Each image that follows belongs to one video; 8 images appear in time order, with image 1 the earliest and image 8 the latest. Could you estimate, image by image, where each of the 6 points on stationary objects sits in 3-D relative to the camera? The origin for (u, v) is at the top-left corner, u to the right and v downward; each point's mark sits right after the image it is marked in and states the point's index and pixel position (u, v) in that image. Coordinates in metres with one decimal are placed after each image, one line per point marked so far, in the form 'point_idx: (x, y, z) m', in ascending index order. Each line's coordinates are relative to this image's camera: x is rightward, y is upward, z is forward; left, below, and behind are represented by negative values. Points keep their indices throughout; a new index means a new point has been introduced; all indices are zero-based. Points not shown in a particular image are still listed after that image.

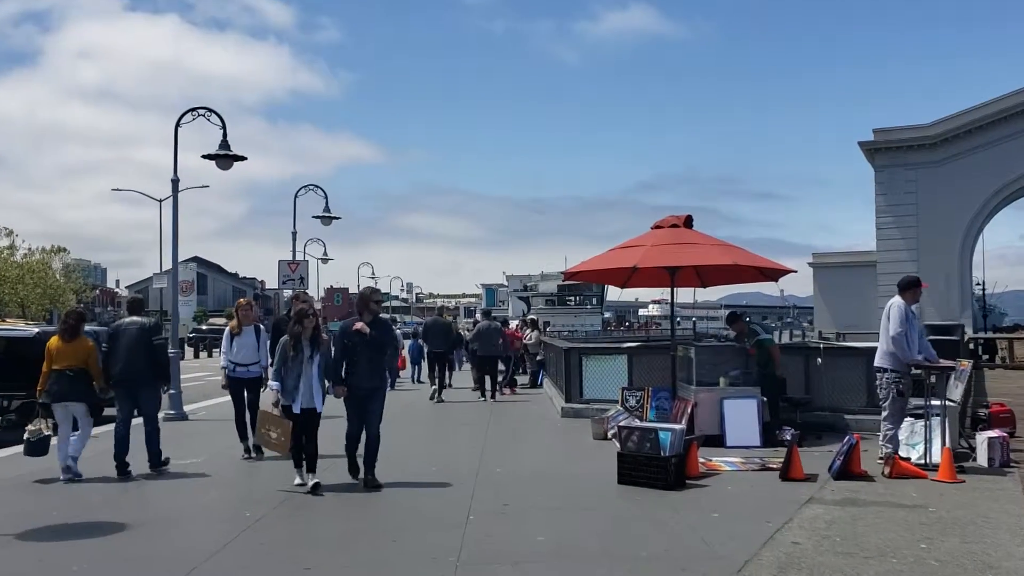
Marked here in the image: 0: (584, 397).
0: (+1.2, -1.8, +15.1) m
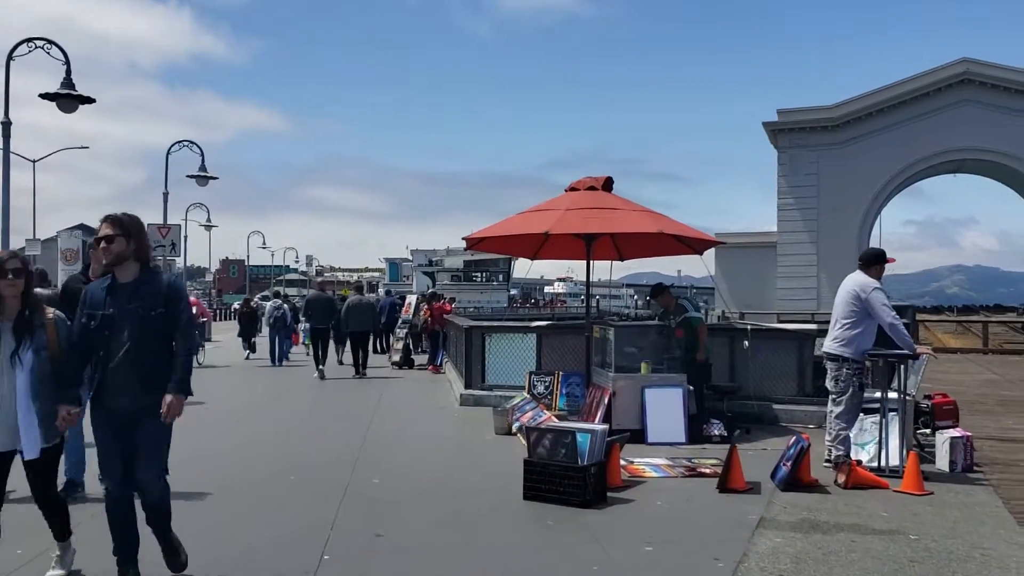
0: (-0.4, -1.4, +13.4) m
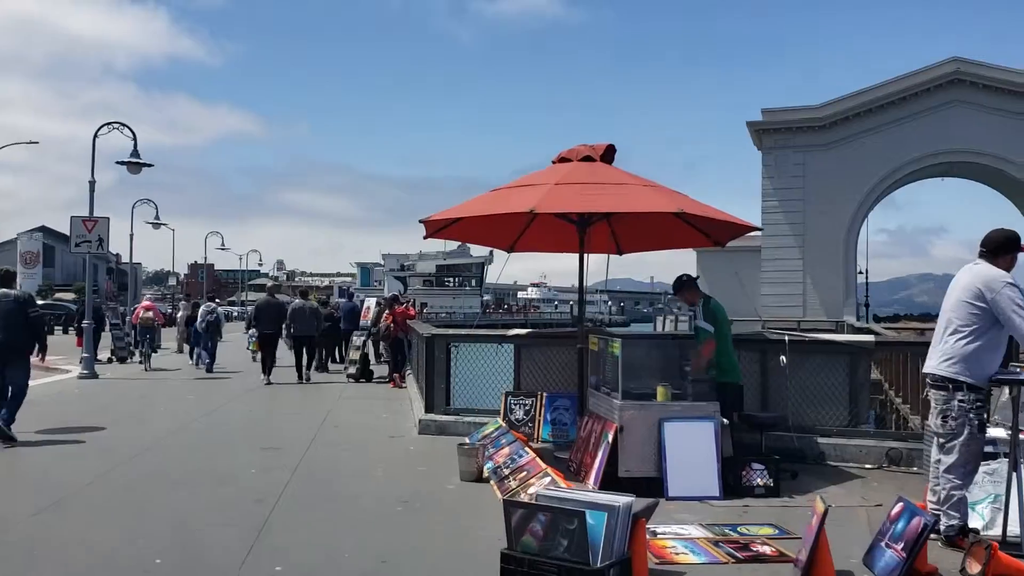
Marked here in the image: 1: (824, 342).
0: (-0.7, -1.4, +10.8) m
1: (+3.2, -0.6, +9.4) m
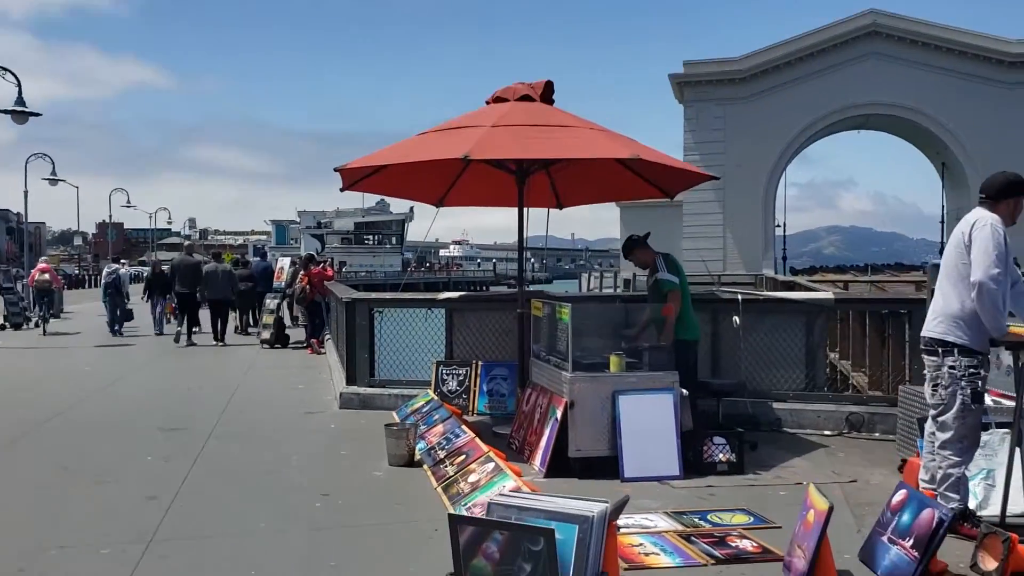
0: (-1.4, -0.9, +9.8) m
1: (+2.5, -0.1, +8.7) m
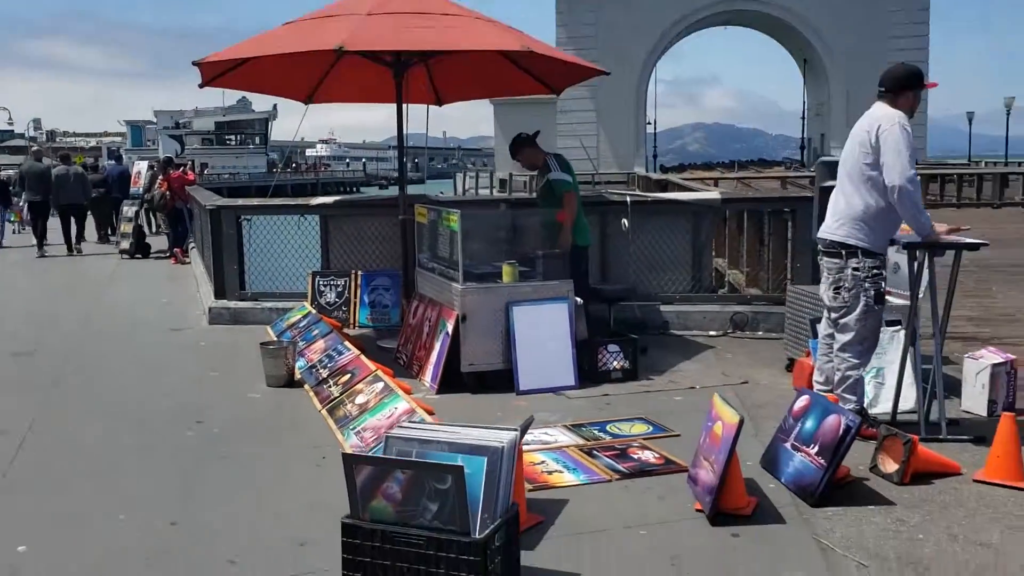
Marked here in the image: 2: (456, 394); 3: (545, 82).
0: (-2.6, 0.0, +9.2) m
1: (+1.4, +0.8, +8.6) m
2: (-0.4, -0.7, +6.4) m
3: (+0.3, +1.8, +8.2) m
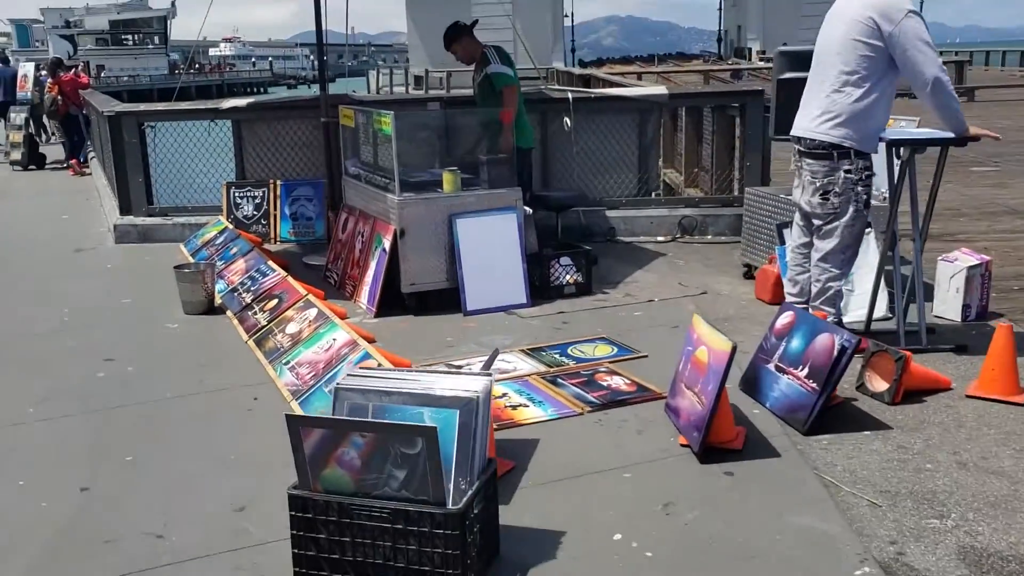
0: (-3.2, +0.7, +8.4) m
1: (+0.9, +1.6, +8.0) m
2: (-0.7, -0.2, +5.8) m
3: (-0.3, +2.6, +7.4) m
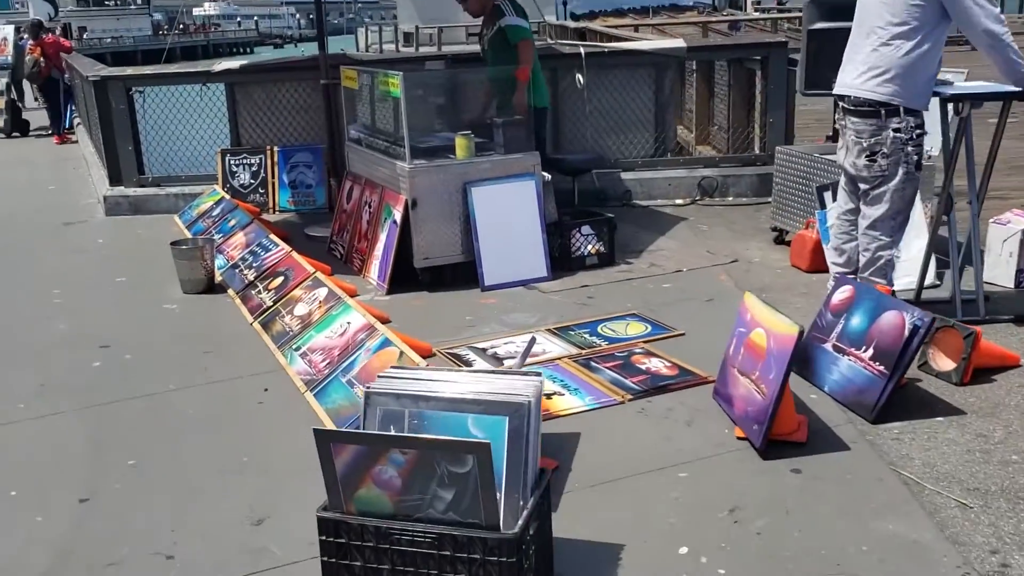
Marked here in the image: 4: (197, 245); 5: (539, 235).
0: (-3.1, +1.0, +8.0) m
1: (+0.9, +1.9, +7.6) m
2: (-0.6, 0.0, +5.5) m
3: (-0.2, +2.8, +6.9) m
4: (-2.0, +0.3, +5.8) m
5: (+0.1, +0.3, +5.5) m
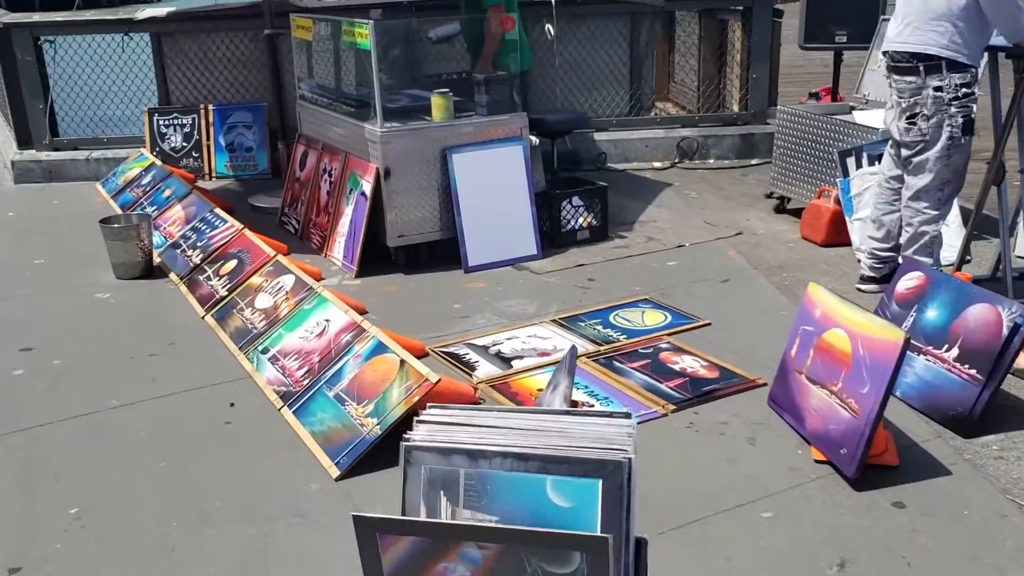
0: (-3.4, +1.1, +7.0) m
1: (+0.7, +2.1, +6.9) m
2: (-0.7, +0.1, +4.8) m
3: (-0.4, +2.9, +6.1) m
4: (-2.0, +0.4, +5.0) m
5: (+0.1, +0.4, +4.9) m
